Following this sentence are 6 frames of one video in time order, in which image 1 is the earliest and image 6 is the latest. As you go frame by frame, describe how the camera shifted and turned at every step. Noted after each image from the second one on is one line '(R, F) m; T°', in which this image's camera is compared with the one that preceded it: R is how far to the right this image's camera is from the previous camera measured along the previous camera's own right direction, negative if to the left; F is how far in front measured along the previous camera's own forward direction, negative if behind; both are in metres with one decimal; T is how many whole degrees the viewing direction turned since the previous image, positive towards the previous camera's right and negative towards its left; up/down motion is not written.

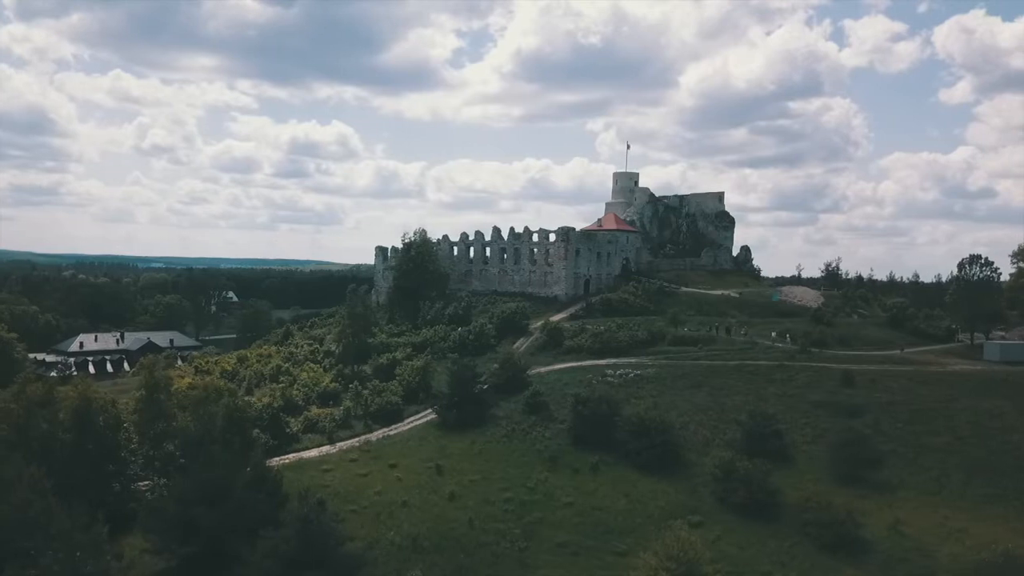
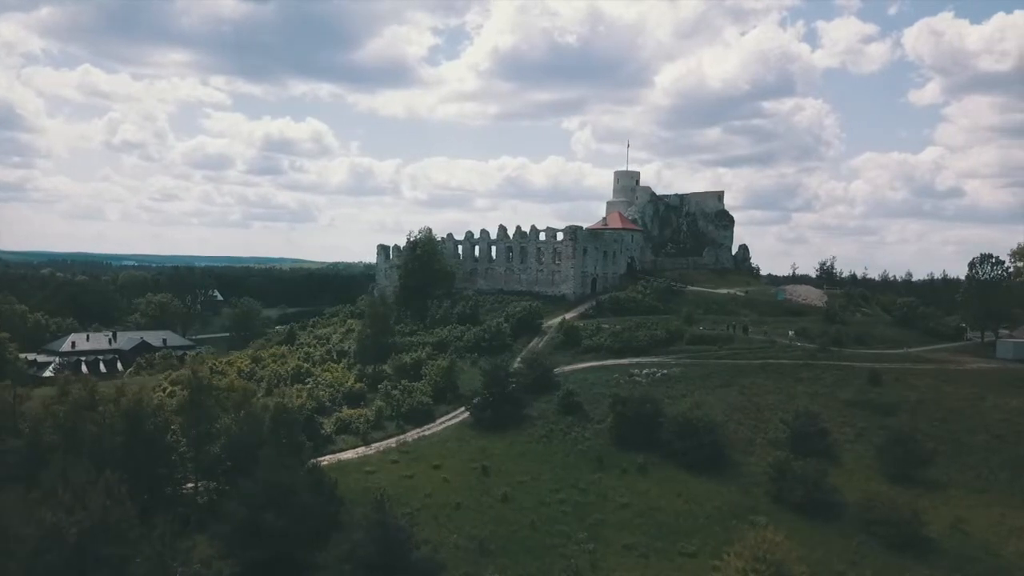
(-3.6, +0.3) m; +2°
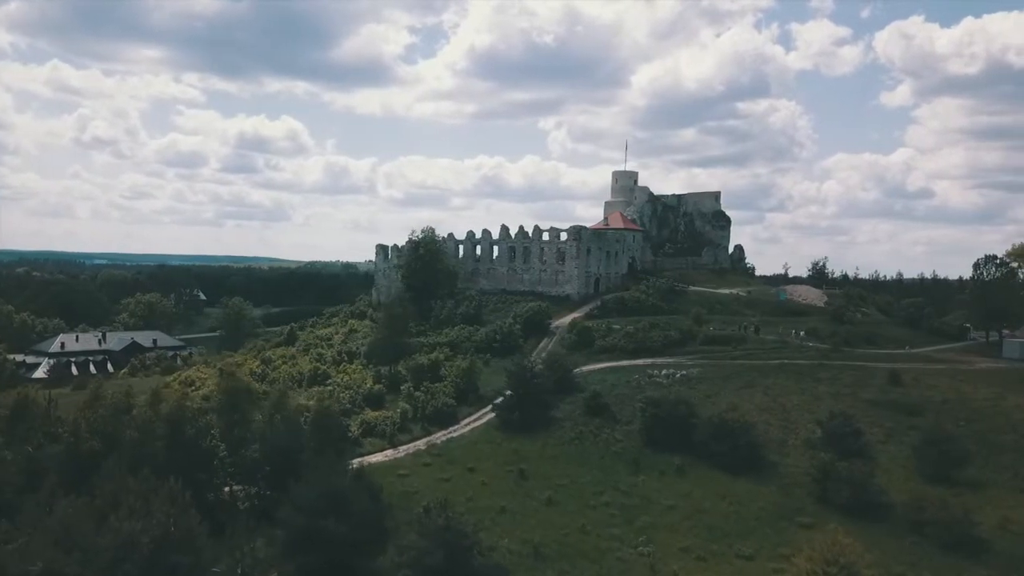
(-3.0, +0.3) m; +1°
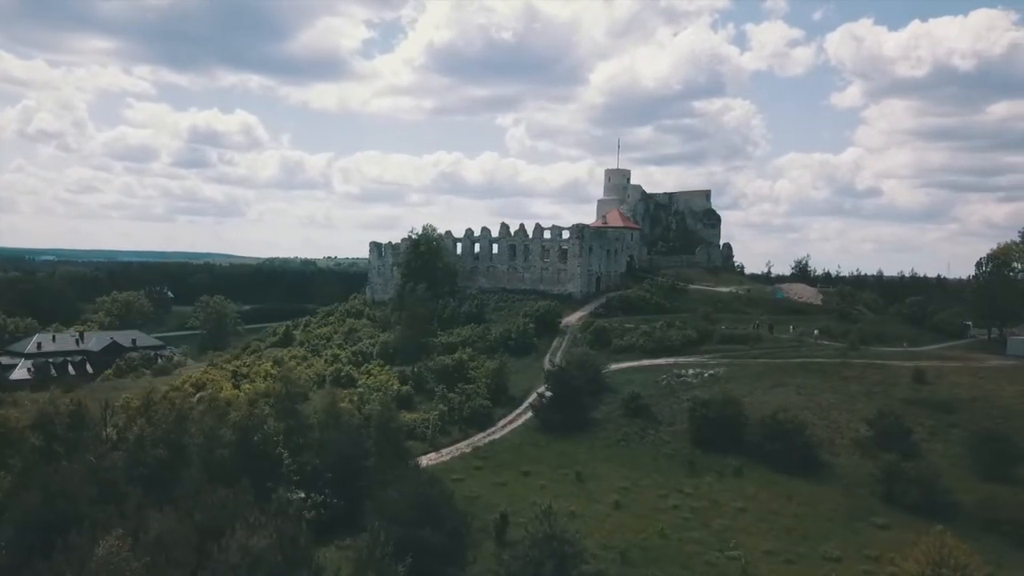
(-4.9, +0.7) m; +3°
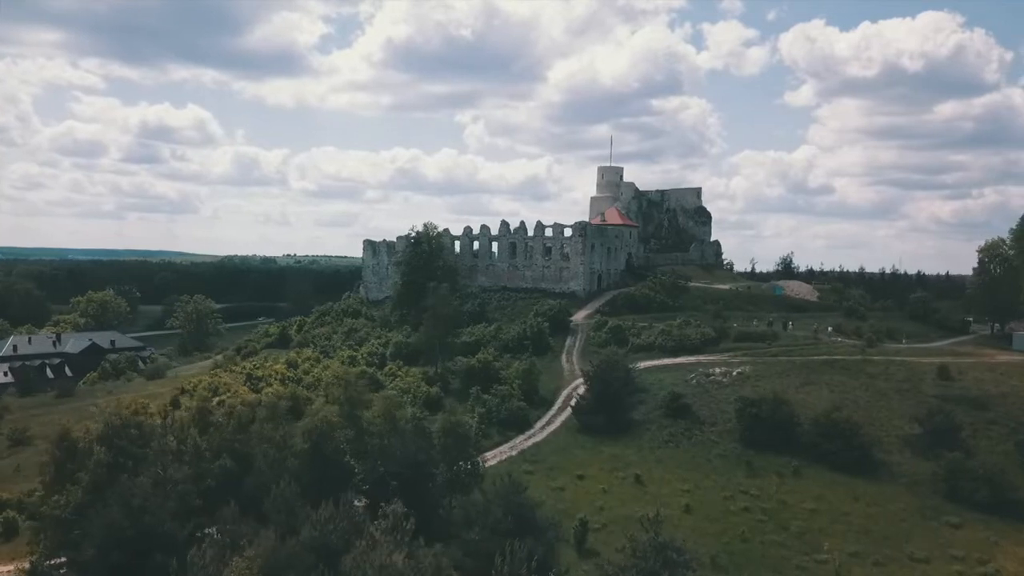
(-4.7, +1.0) m; +3°
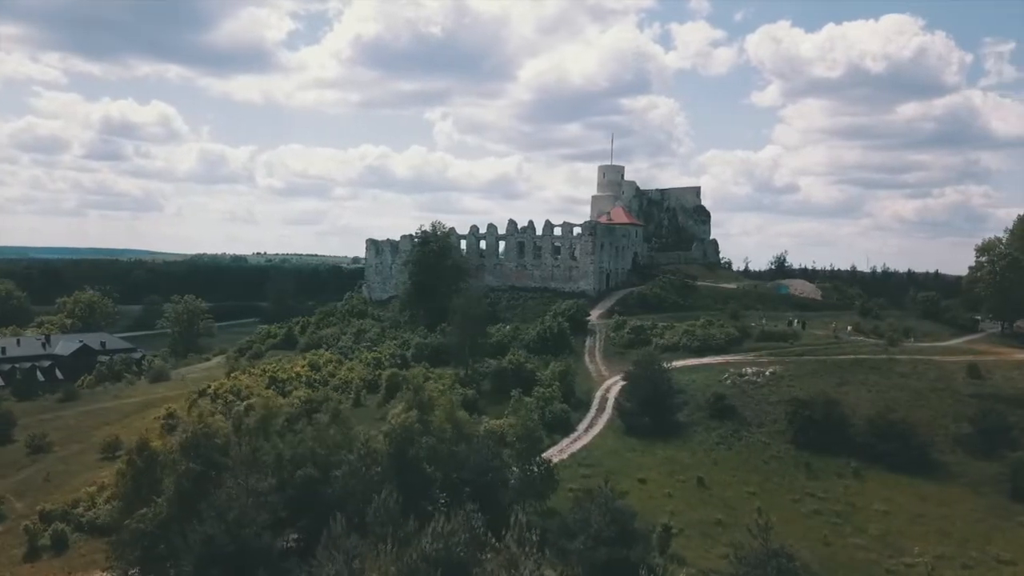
(-4.4, +0.7) m; +2°
